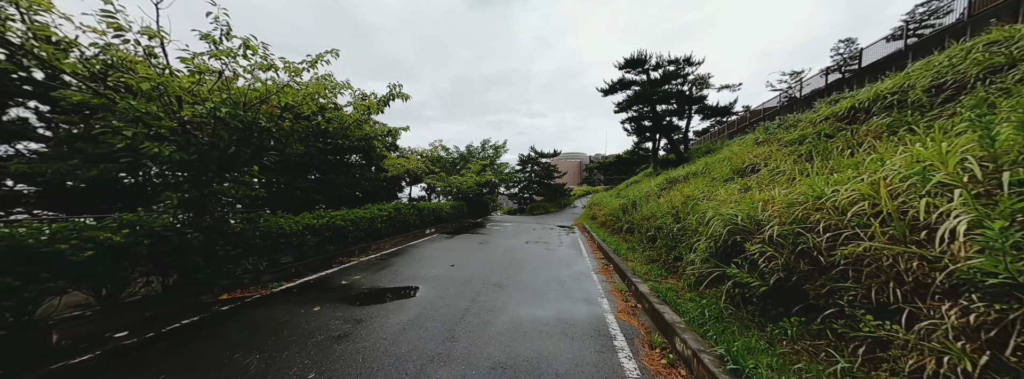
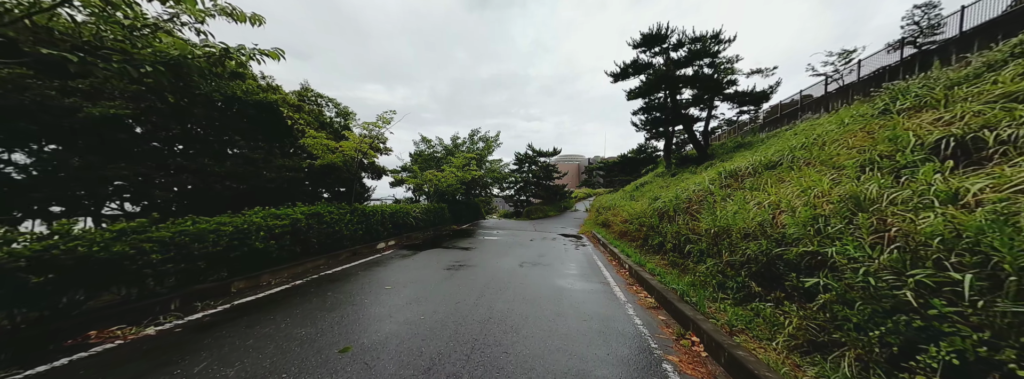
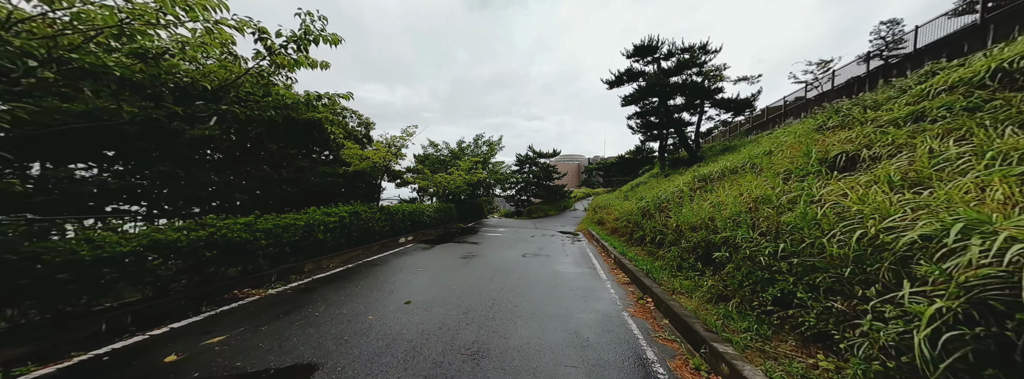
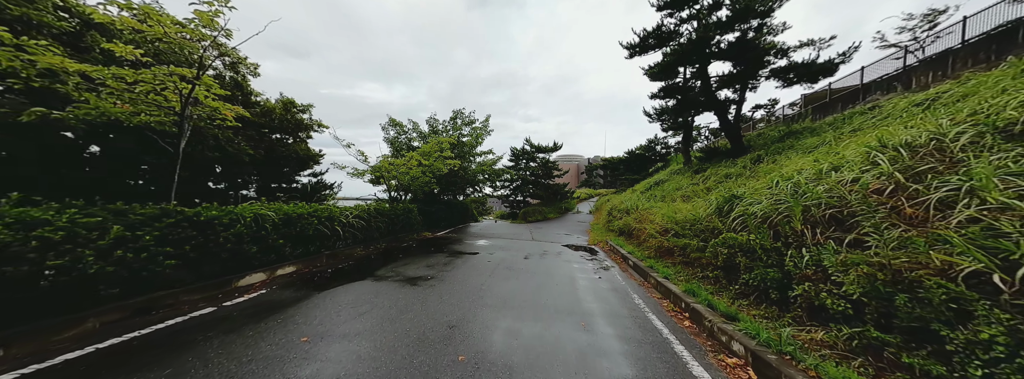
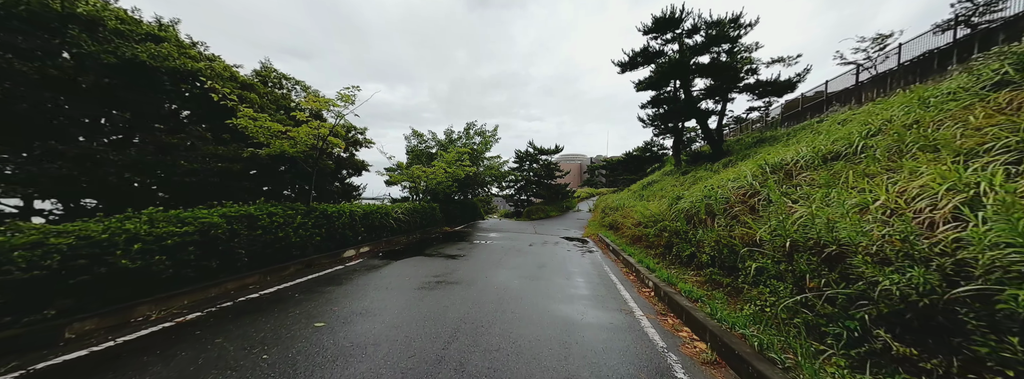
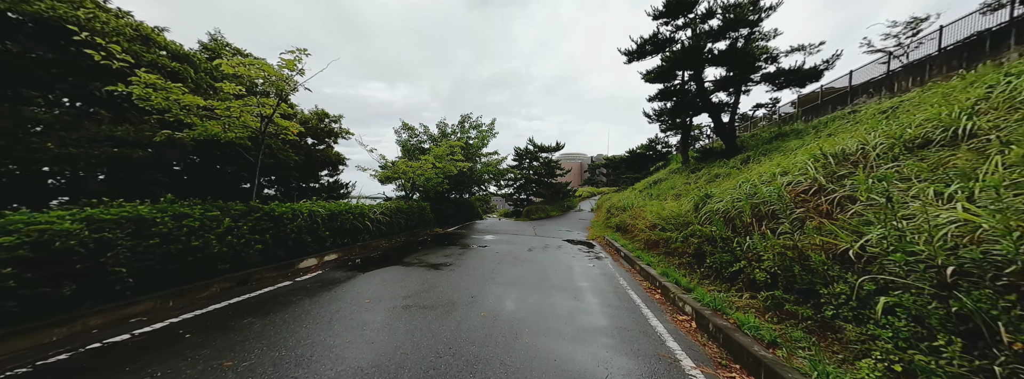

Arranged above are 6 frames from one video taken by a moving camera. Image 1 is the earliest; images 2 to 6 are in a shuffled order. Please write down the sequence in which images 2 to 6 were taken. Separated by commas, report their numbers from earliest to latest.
3, 2, 5, 6, 4
